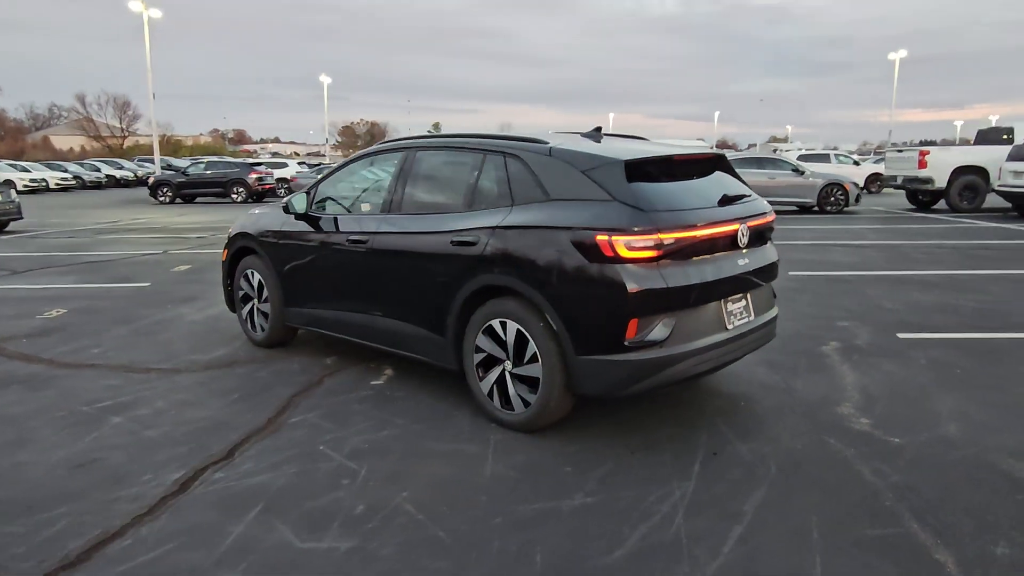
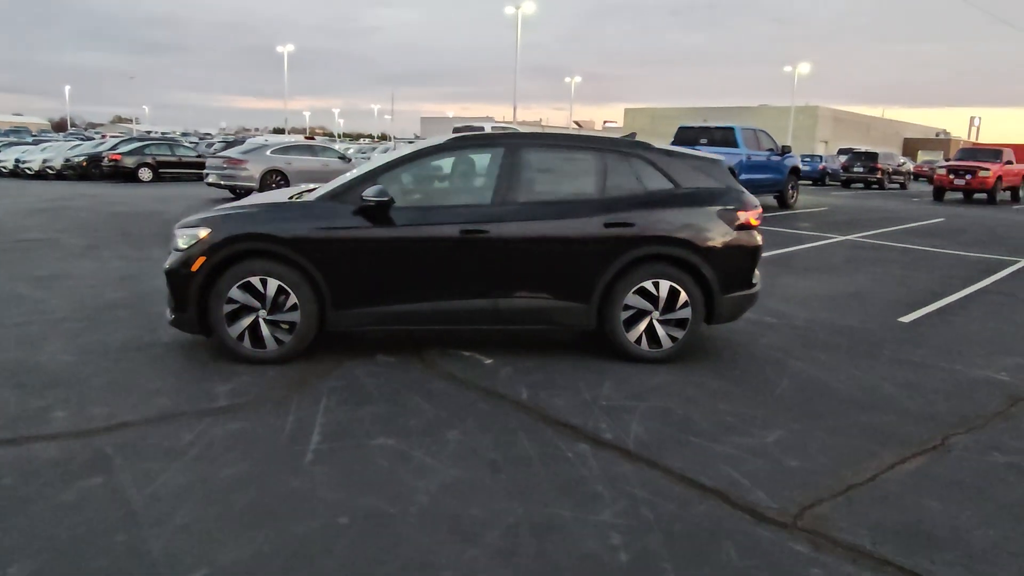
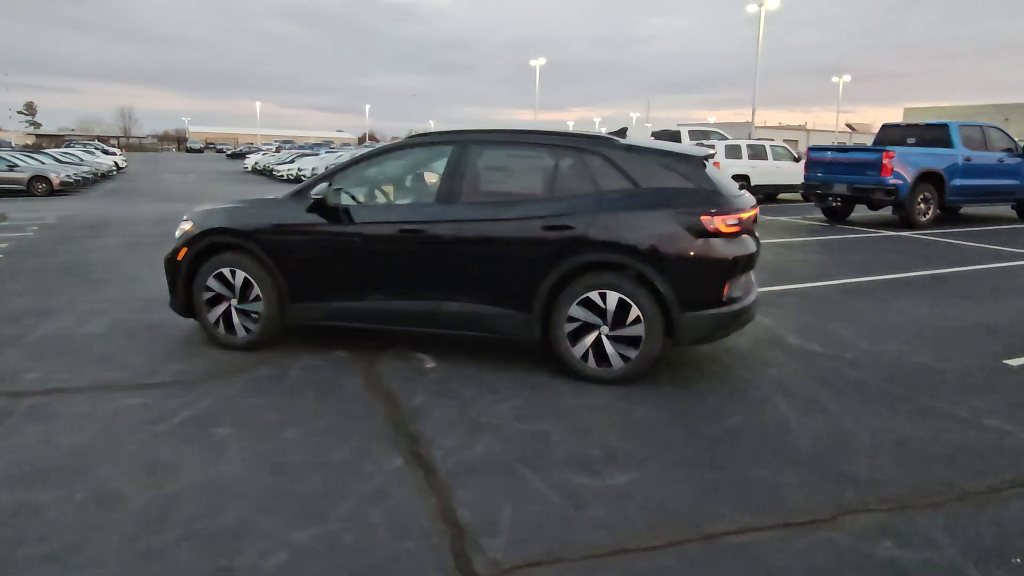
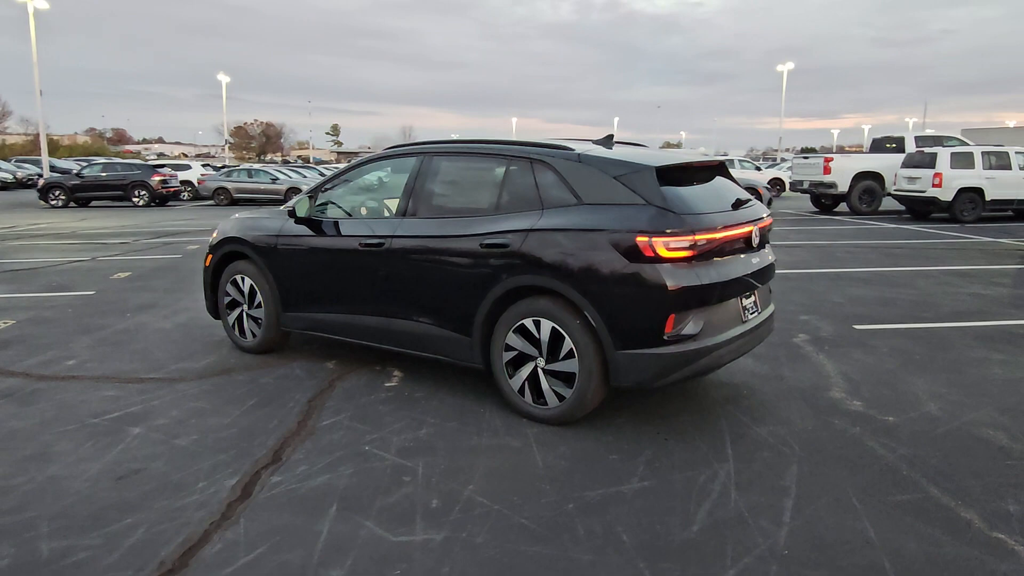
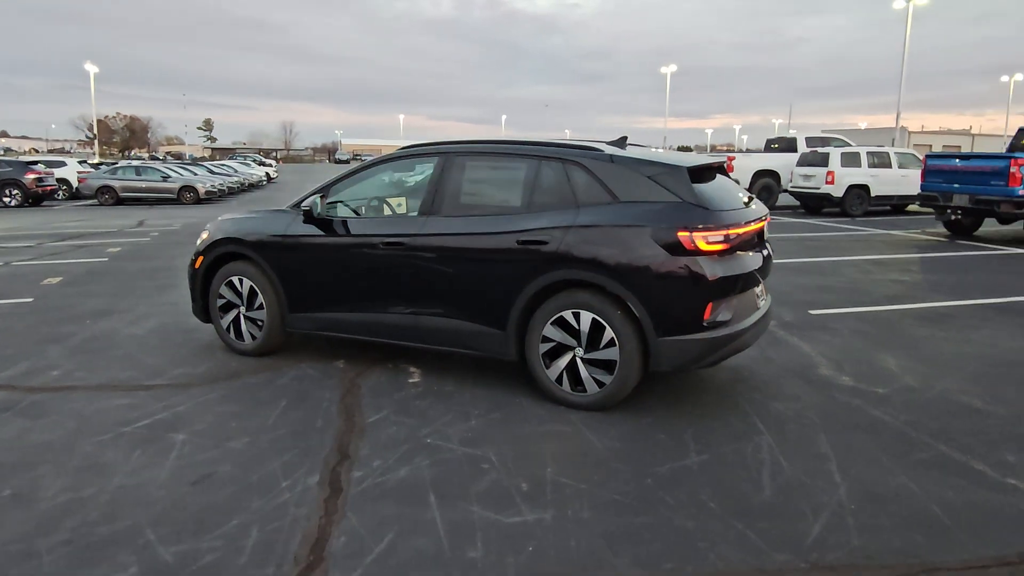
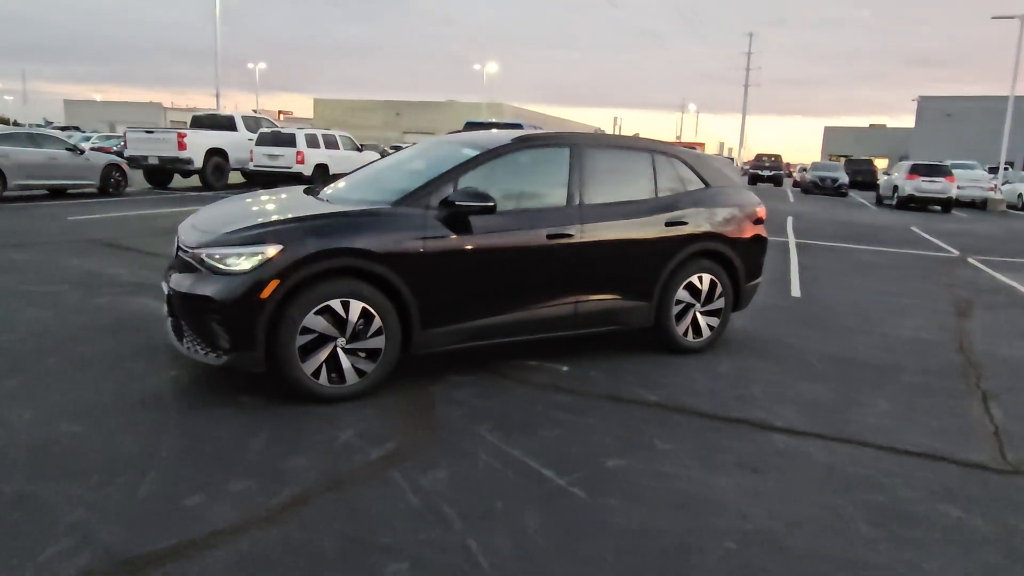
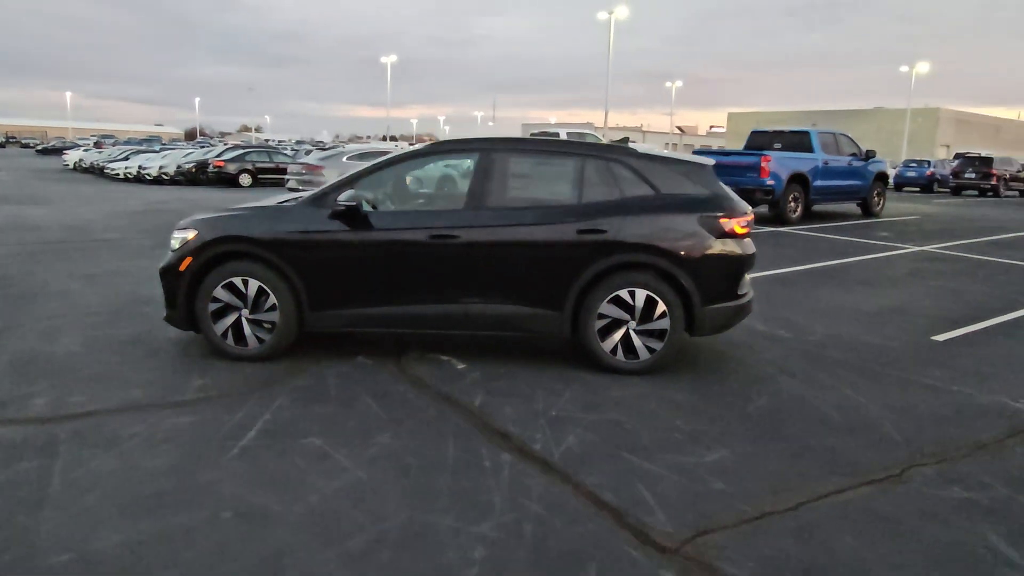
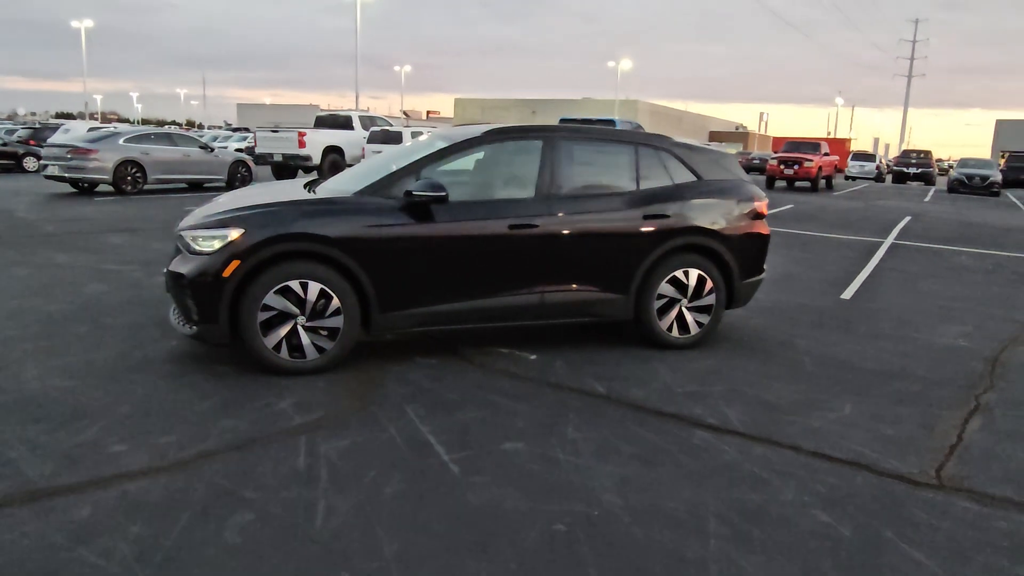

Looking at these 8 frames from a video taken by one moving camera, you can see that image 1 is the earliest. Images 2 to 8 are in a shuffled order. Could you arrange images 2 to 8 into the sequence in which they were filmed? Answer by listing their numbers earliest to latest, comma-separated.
4, 5, 3, 7, 2, 8, 6
